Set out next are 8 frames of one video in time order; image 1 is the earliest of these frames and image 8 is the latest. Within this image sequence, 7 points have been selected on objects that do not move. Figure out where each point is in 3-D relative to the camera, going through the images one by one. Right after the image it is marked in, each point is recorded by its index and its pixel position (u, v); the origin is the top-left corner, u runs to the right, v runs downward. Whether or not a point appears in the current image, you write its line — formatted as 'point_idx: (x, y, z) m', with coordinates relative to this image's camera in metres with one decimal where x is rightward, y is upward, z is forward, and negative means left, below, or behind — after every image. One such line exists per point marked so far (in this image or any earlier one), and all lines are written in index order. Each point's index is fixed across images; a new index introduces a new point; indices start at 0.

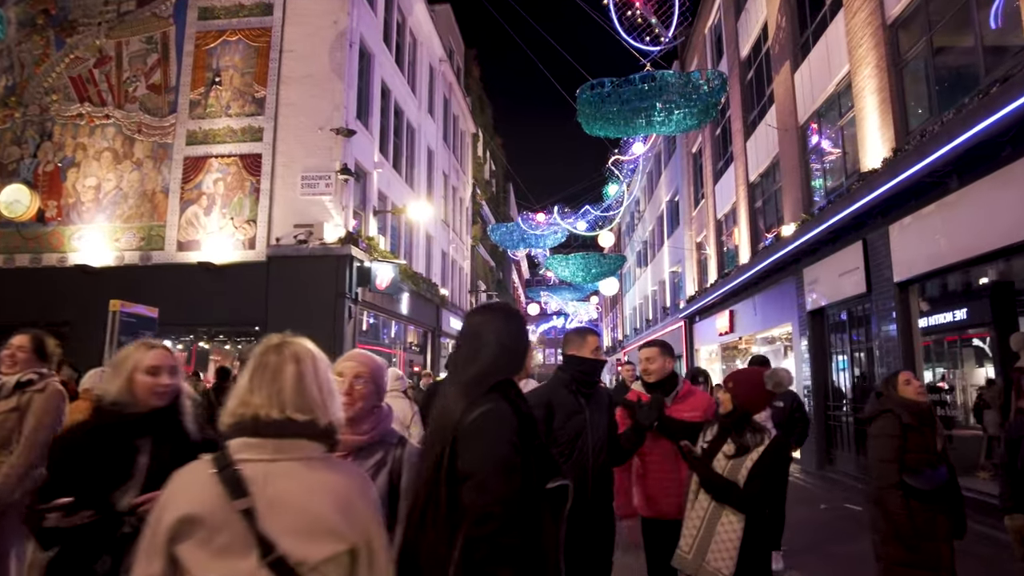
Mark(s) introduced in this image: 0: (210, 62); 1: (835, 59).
0: (-6.9, +5.2, +14.2) m
1: (+5.7, +4.1, +11.0) m
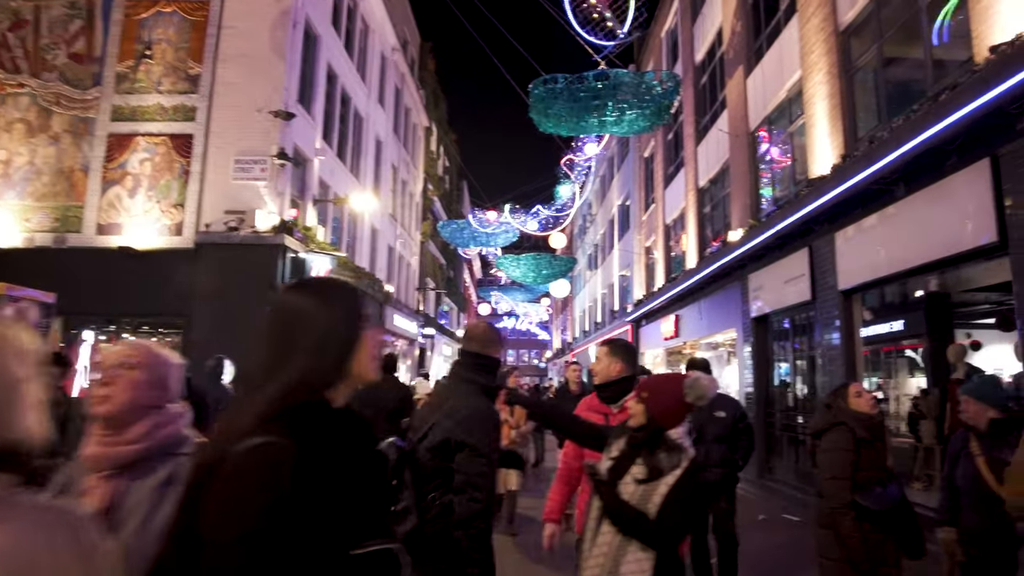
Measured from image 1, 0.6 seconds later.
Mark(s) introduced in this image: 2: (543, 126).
0: (-7.9, +5.4, +13.2) m
1: (+4.9, +3.9, +11.0) m
2: (+0.7, +3.8, +14.6) m
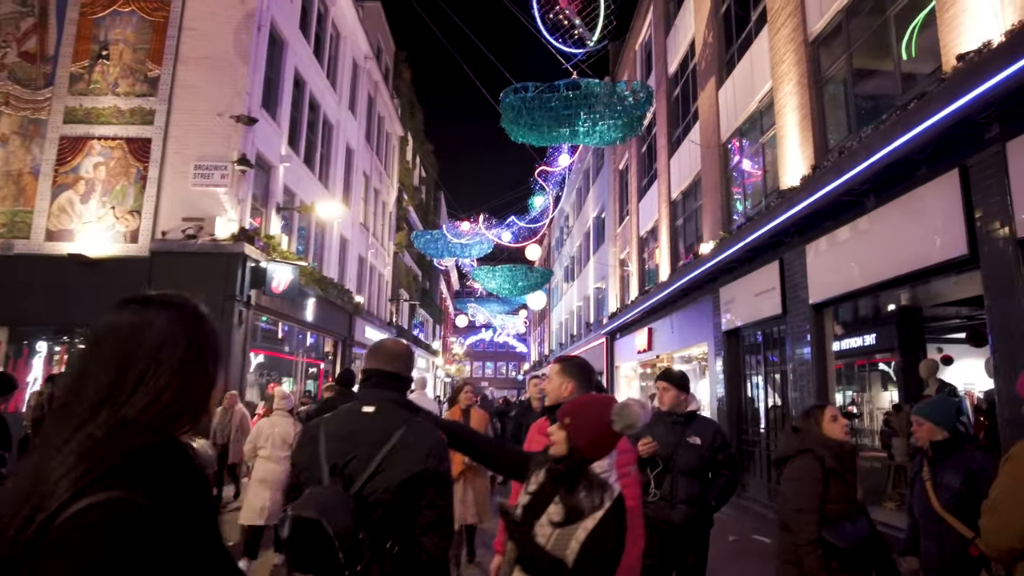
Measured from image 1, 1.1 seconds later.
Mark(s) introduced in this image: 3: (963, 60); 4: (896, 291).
0: (-8.6, +5.2, +12.7) m
1: (+4.3, +3.7, +10.9) m
2: (0.0, +3.6, +14.4) m
3: (+3.9, +2.0, +5.3) m
4: (+4.6, 0.0, +7.5) m
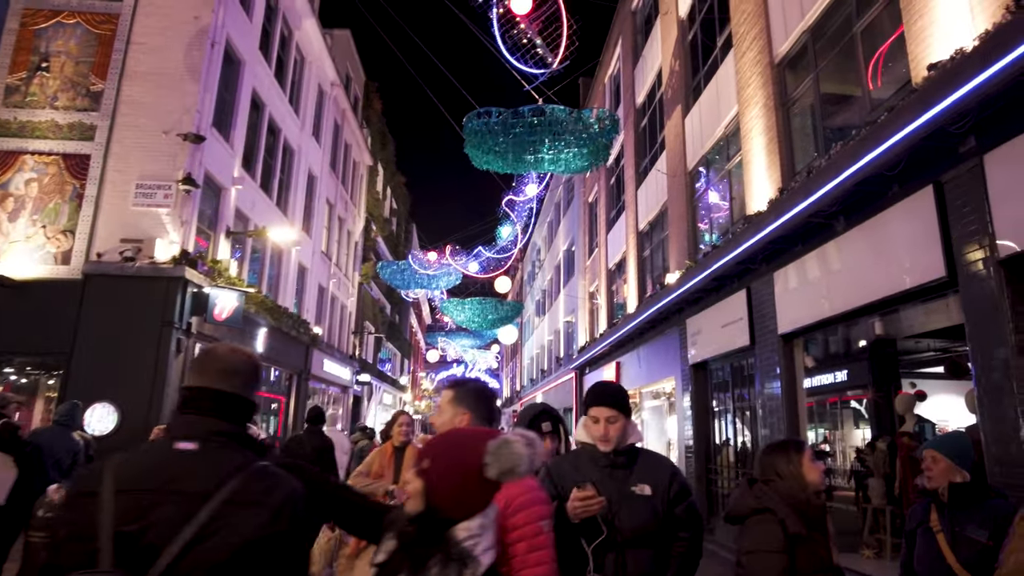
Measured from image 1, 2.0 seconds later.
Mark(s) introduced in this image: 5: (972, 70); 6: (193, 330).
0: (-9.3, +4.7, +12.1) m
1: (+3.6, +3.2, +10.7) m
2: (-0.8, +2.9, +14.0) m
3: (+3.4, +1.8, +5.0) m
4: (+4.0, -0.4, +7.1) m
5: (+3.3, +1.6, +4.4) m
6: (-6.1, -0.8, +11.7) m
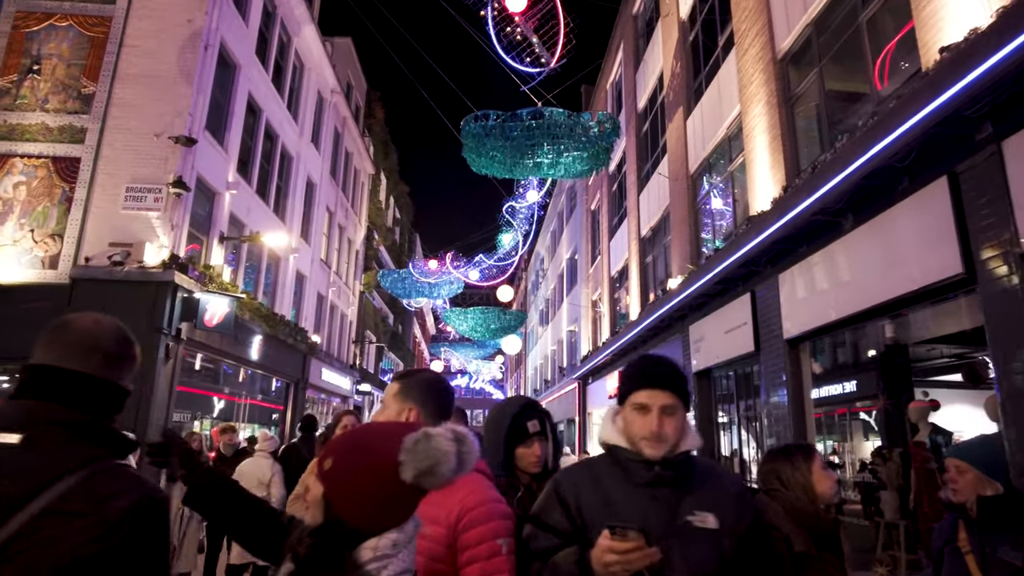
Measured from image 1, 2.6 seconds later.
0: (-9.3, +4.6, +11.9) m
1: (+3.6, +3.1, +10.4) m
2: (-0.8, +2.7, +13.7) m
3: (+3.3, +1.8, +4.7) m
4: (+3.9, -0.4, +6.8) m
5: (+3.2, +1.6, +4.1) m
6: (-6.1, -0.9, +11.5) m
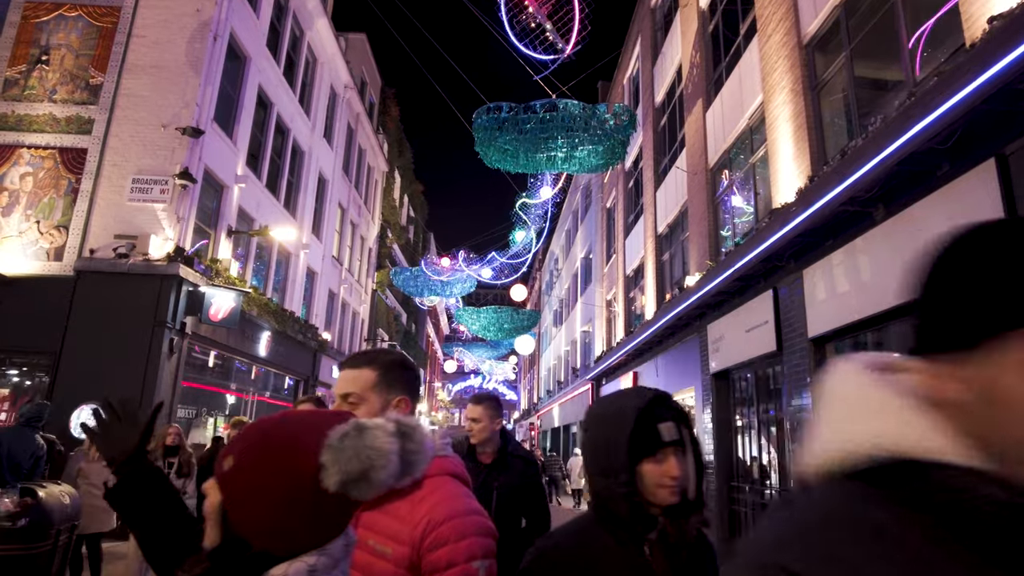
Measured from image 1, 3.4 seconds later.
0: (-9.1, +4.8, +11.8) m
1: (+3.8, +3.1, +9.9) m
2: (-0.5, +2.8, +13.4) m
3: (+3.3, +1.8, +4.2) m
4: (+4.0, -0.3, +6.3) m
5: (+3.2, +1.6, +3.7) m
6: (-5.9, -0.8, +11.3) m
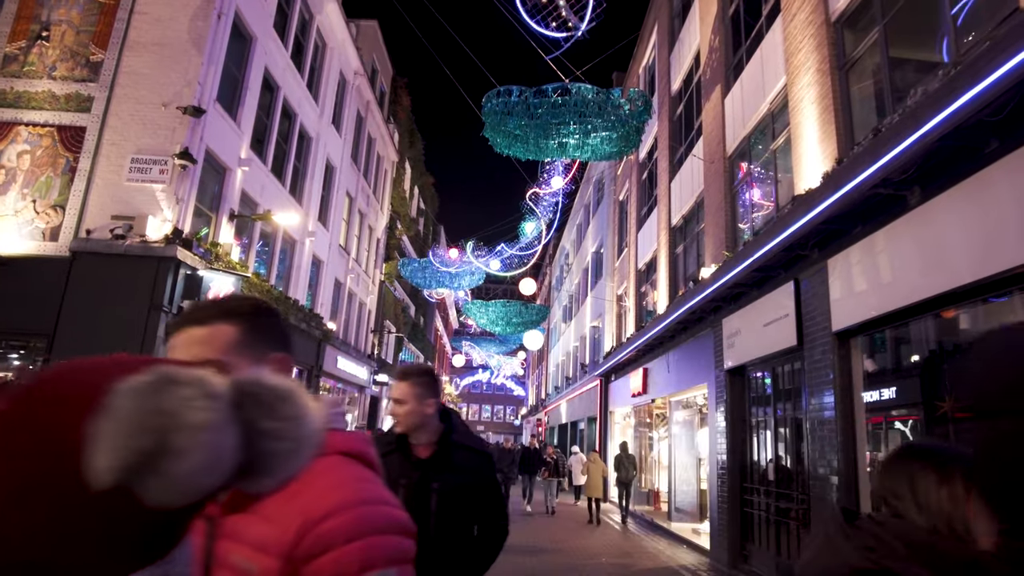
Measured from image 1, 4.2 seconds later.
0: (-8.9, +5.1, +11.6) m
1: (+3.9, +3.2, +9.5) m
2: (-0.3, +3.0, +13.0) m
3: (+3.4, +1.9, +3.8) m
4: (+4.0, -0.3, +5.9) m
5: (+3.2, +1.7, +3.2) m
6: (-5.8, -0.5, +11.0) m
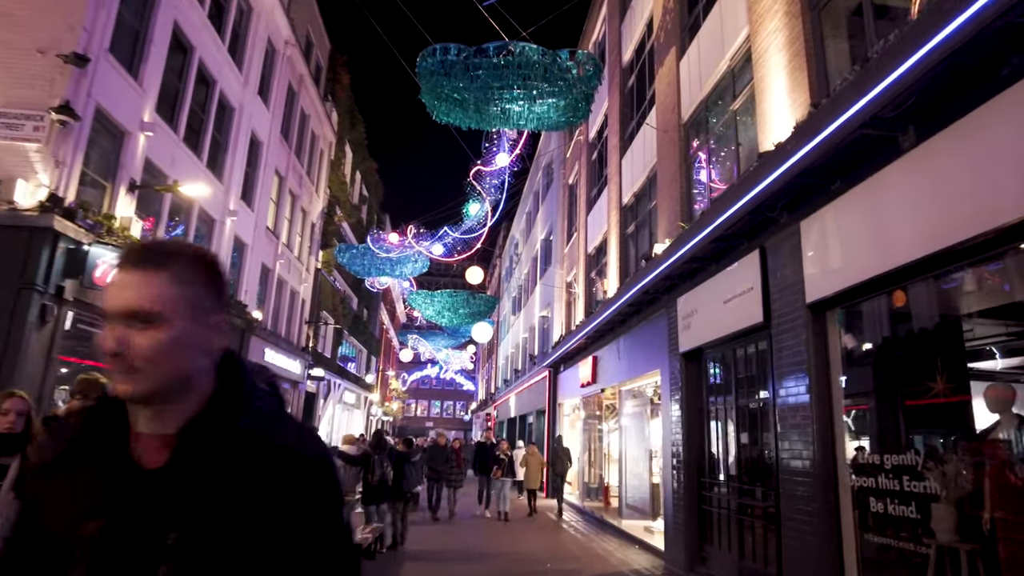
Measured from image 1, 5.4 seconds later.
0: (-9.9, +5.5, +9.7) m
1: (+3.0, +3.6, +8.6) m
2: (-1.5, +3.4, +11.9) m
3: (+2.9, +2.2, +2.9) m
4: (+3.4, +0.1, +5.1) m
5: (+2.8, +2.0, +2.4) m
6: (-6.8, -0.1, +9.4) m
